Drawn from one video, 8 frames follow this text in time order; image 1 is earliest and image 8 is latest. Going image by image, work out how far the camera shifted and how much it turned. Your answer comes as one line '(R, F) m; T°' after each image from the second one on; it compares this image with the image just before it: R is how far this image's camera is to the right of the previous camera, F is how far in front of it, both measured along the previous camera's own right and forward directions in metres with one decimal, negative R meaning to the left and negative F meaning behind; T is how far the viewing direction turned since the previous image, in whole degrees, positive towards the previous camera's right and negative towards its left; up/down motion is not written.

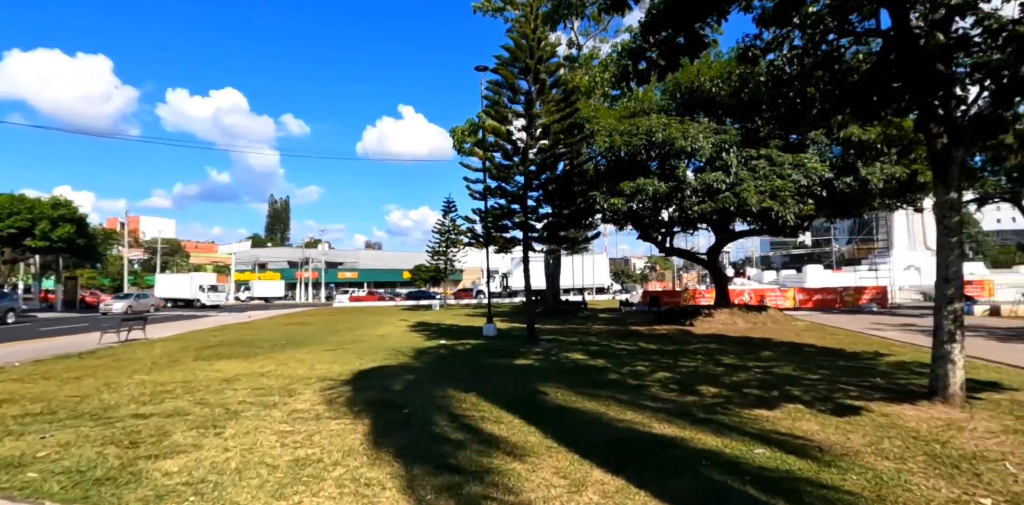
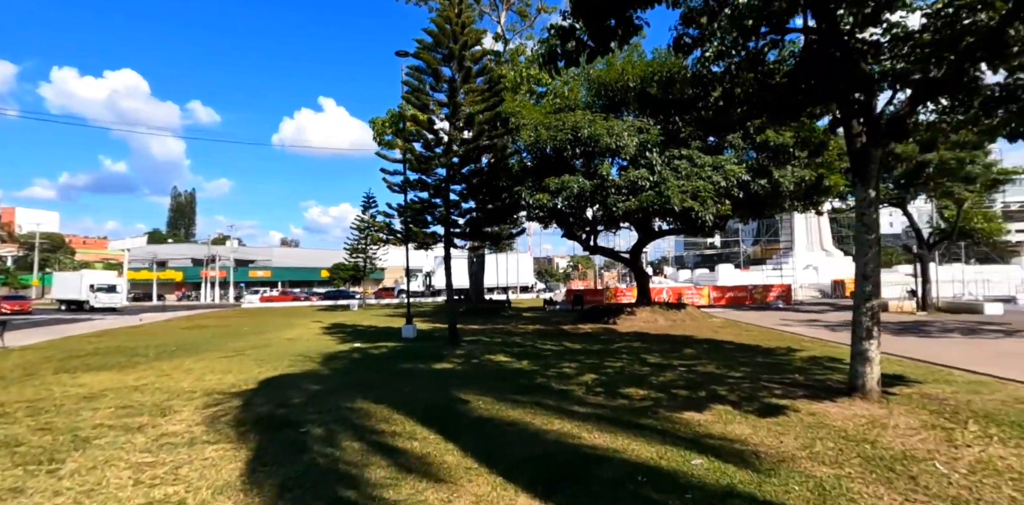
(+0.1, +0.6) m; +8°
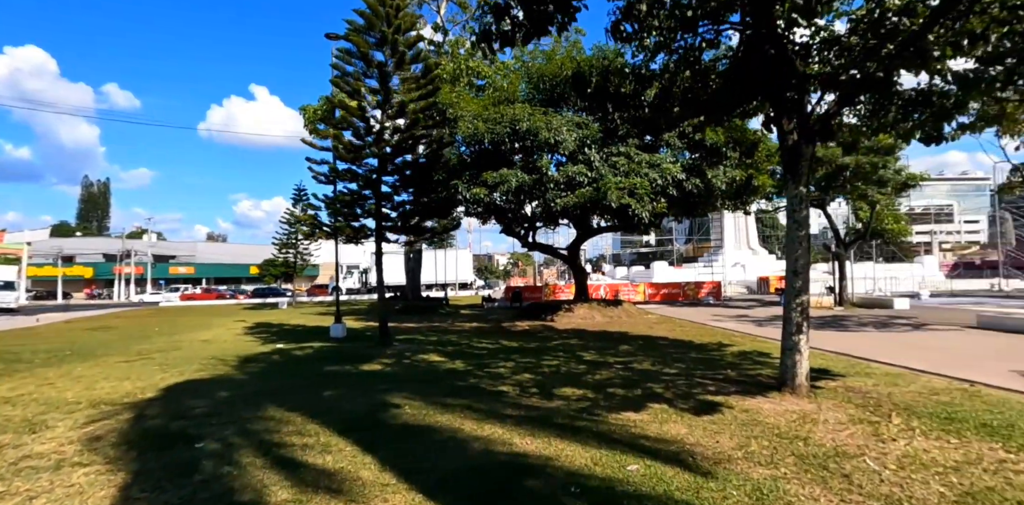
(+0.1, +0.4) m; +6°
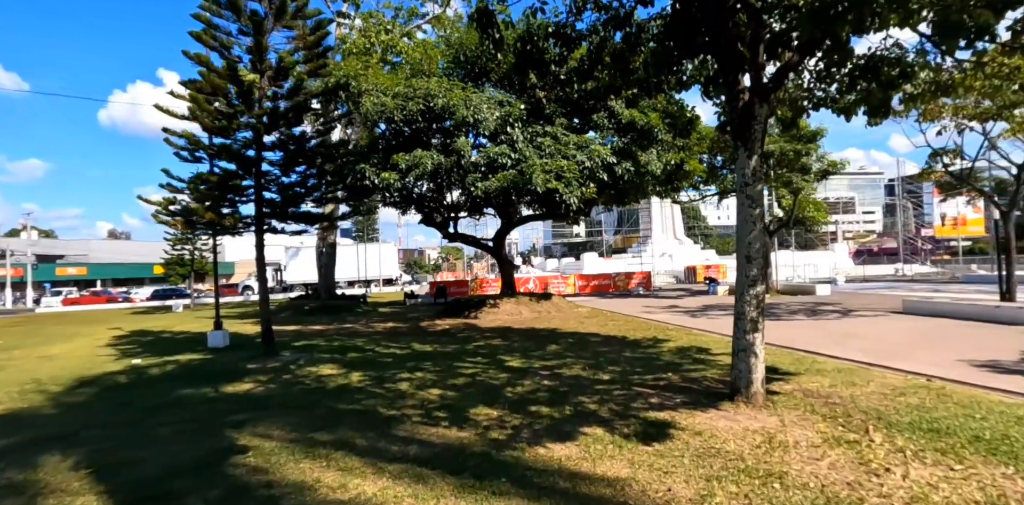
(+0.4, +1.6) m; +7°
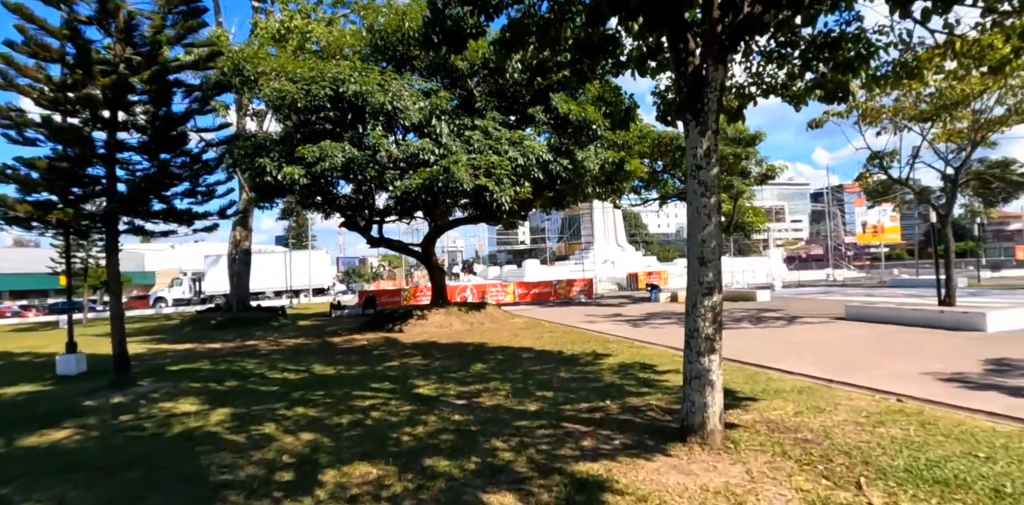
(+0.5, +1.5) m; +5°
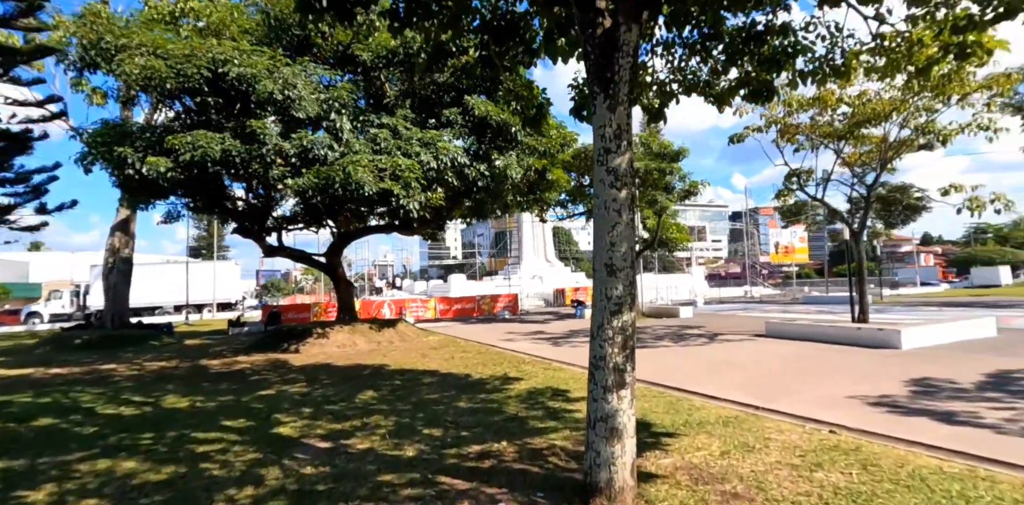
(+0.5, +1.1) m; +7°
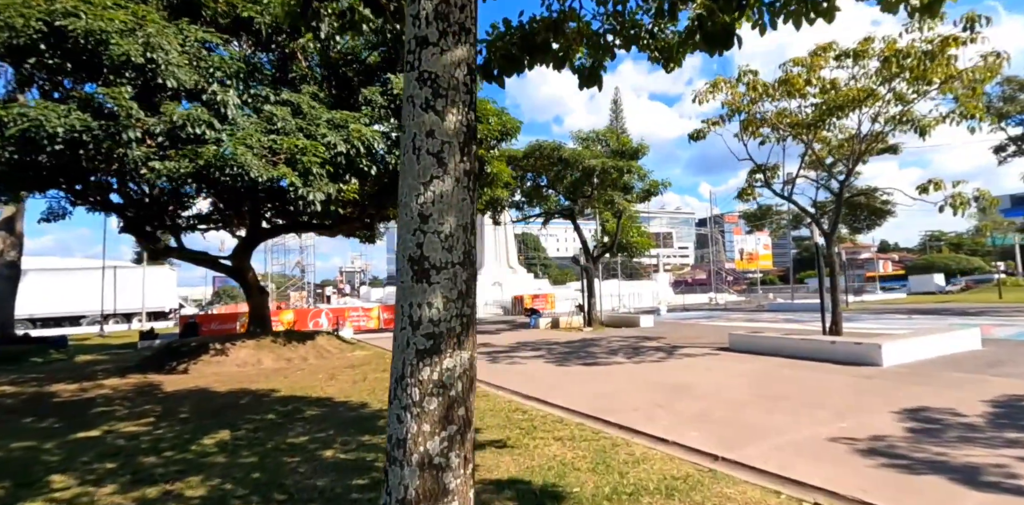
(+0.9, +1.8) m; +3°
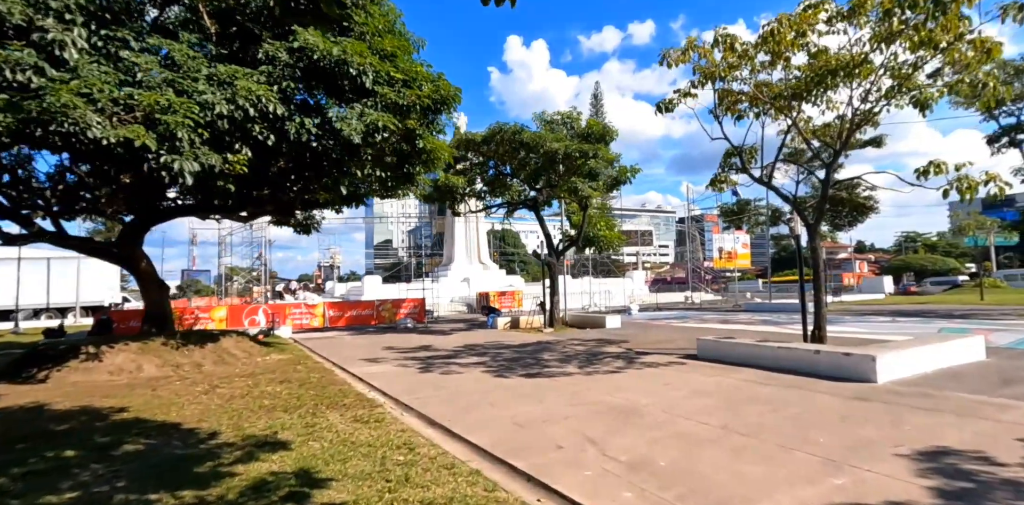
(+0.9, +1.9) m; +2°
